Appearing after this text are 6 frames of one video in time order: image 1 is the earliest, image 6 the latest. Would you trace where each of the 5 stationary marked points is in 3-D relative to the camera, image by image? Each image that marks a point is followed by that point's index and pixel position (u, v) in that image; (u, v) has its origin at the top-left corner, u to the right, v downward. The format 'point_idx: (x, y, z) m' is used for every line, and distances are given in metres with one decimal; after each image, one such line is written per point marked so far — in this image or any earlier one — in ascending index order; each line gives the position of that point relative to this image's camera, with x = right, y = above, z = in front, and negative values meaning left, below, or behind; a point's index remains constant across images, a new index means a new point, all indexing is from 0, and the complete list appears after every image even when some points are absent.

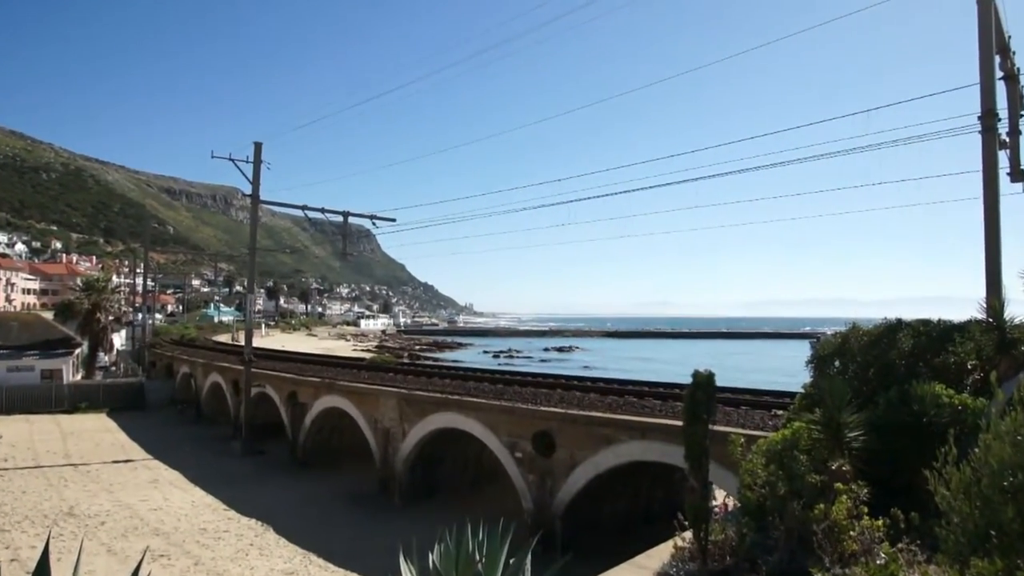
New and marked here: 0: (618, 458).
0: (+1.8, -3.0, +14.1) m
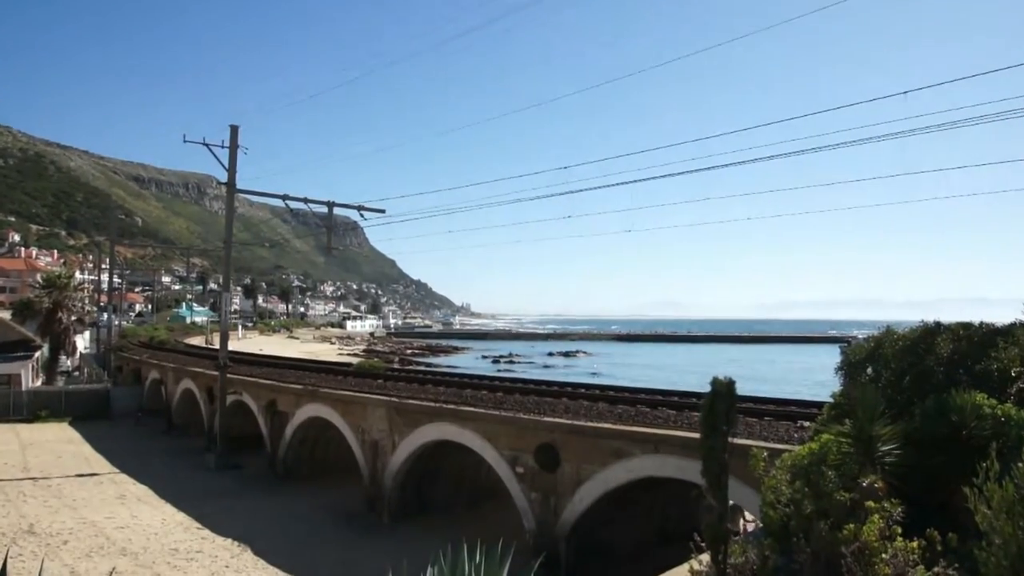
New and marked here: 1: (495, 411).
0: (+1.8, -3.0, +12.8) m
1: (-0.3, -2.4, +15.3) m
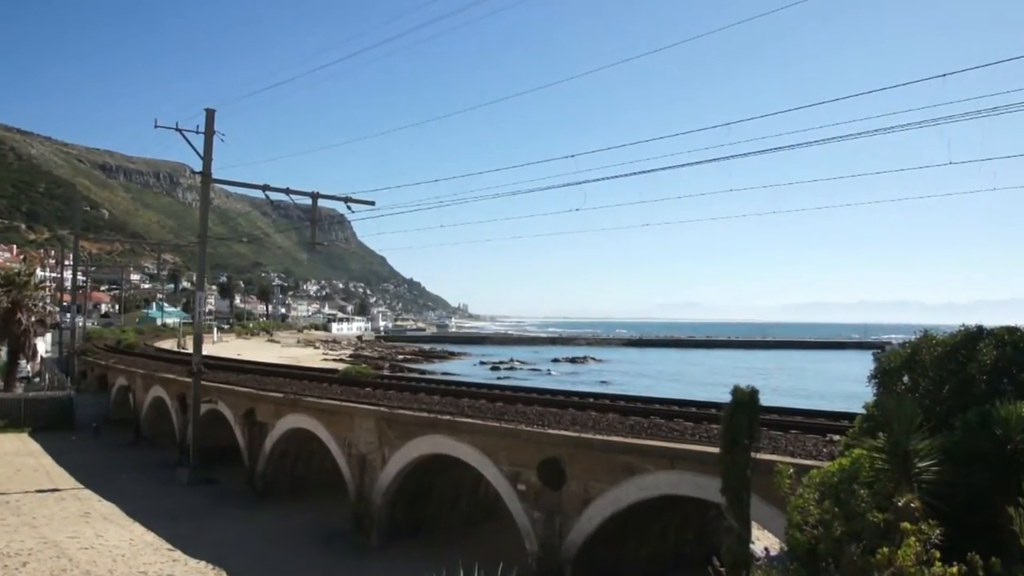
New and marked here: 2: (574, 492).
0: (+1.9, -3.0, +11.7) m
1: (-0.3, -2.4, +14.1) m
2: (+1.0, -3.2, +12.6) m
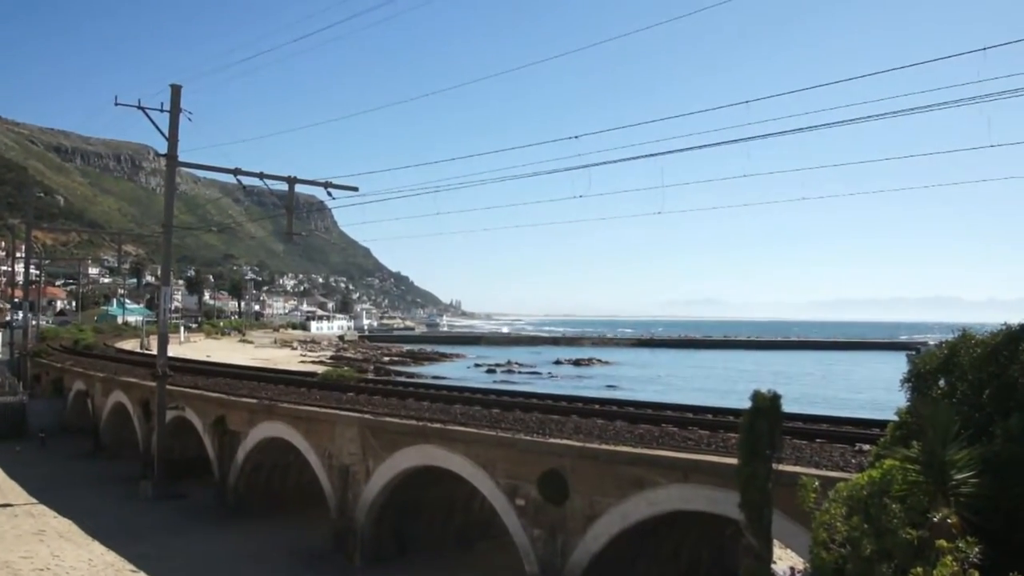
0: (+1.8, -2.9, +10.6) m
1: (-0.3, -2.3, +13.0) m
2: (+0.9, -3.1, +11.5) m
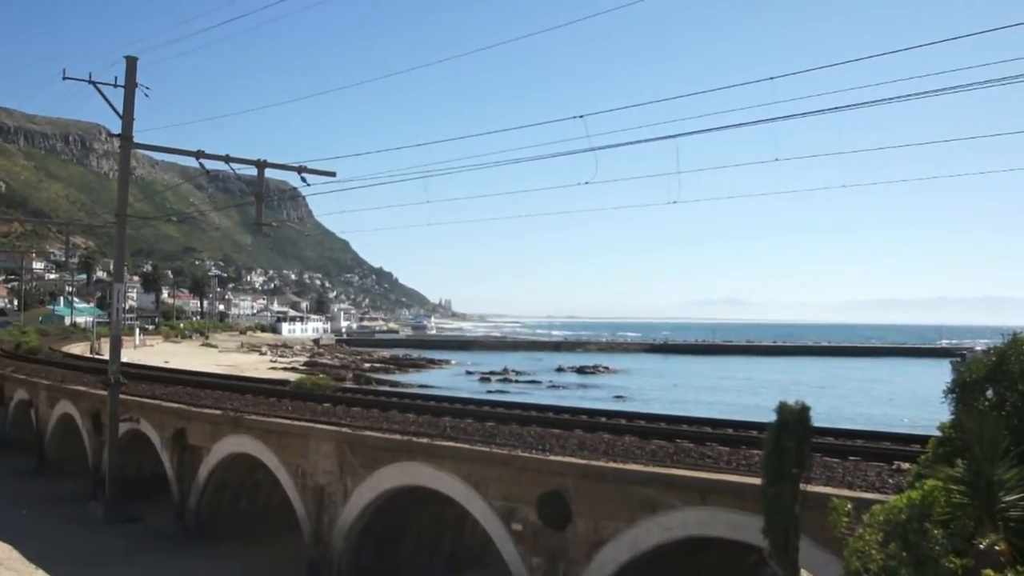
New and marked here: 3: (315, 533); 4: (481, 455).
0: (+1.8, -2.9, +9.4) m
1: (-0.4, -2.3, +11.8) m
2: (+0.9, -3.1, +10.3) m
3: (-3.3, -4.1, +14.2) m
4: (-0.4, -2.3, +11.4) m
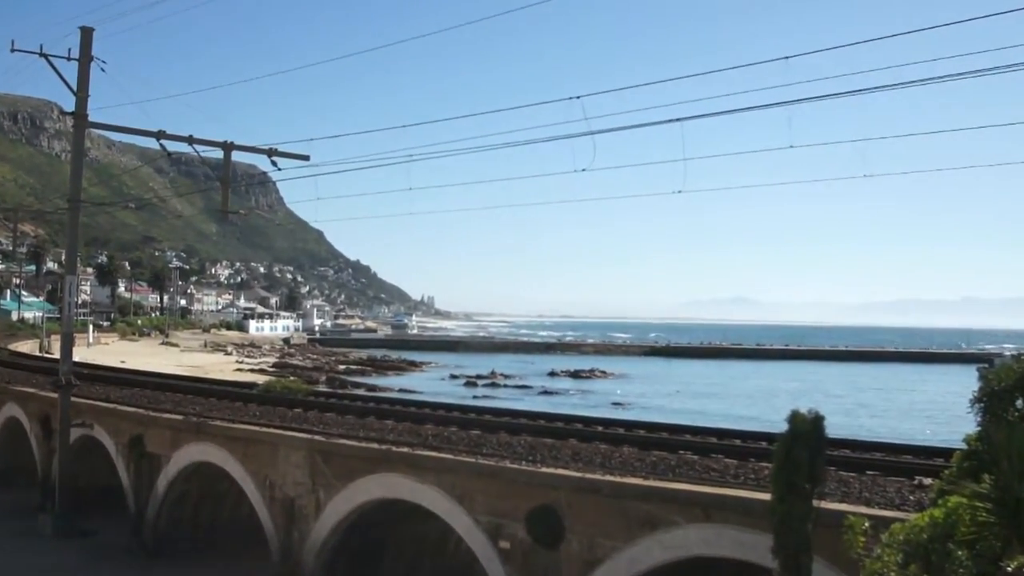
0: (+1.6, -2.8, +8.6) m
1: (-0.6, -2.2, +11.0) m
2: (+0.7, -3.1, +9.5) m
3: (-3.5, -4.1, +13.4) m
4: (-0.6, -2.3, +10.6) m
